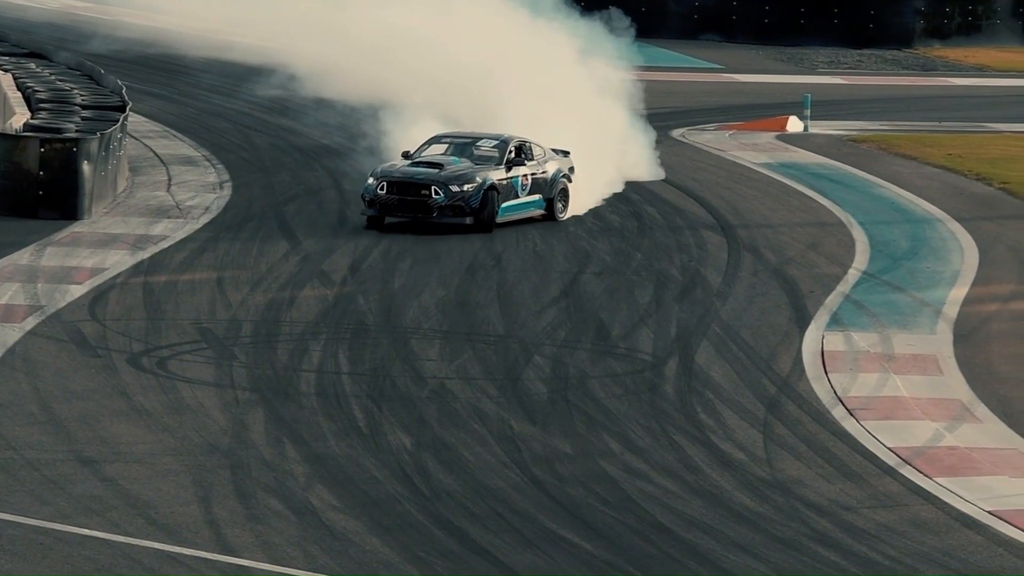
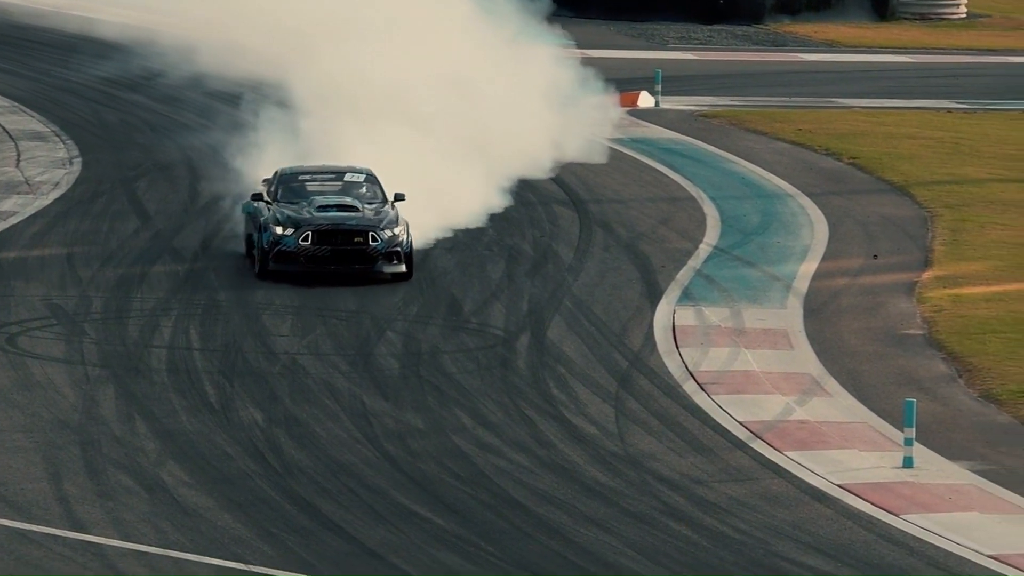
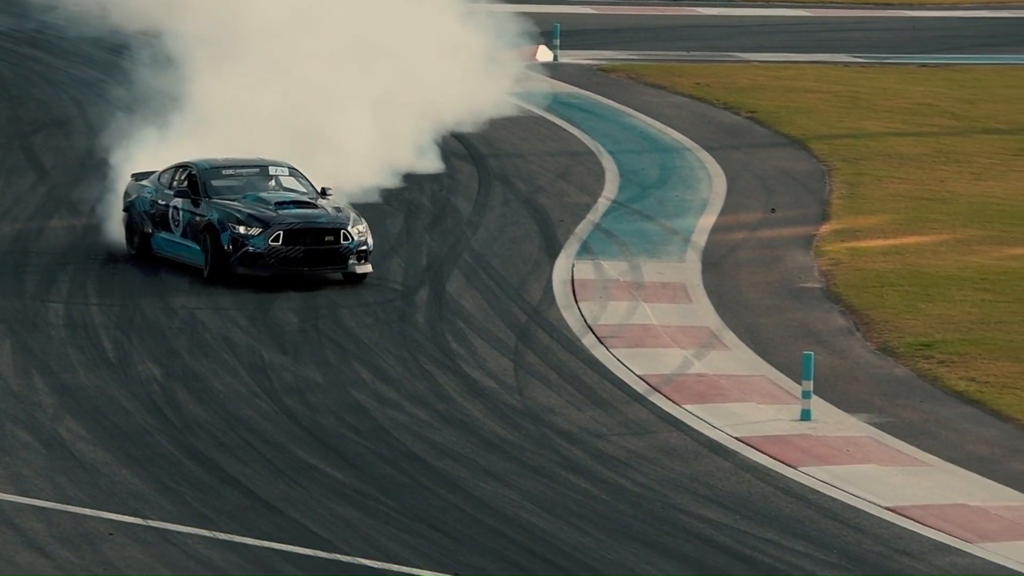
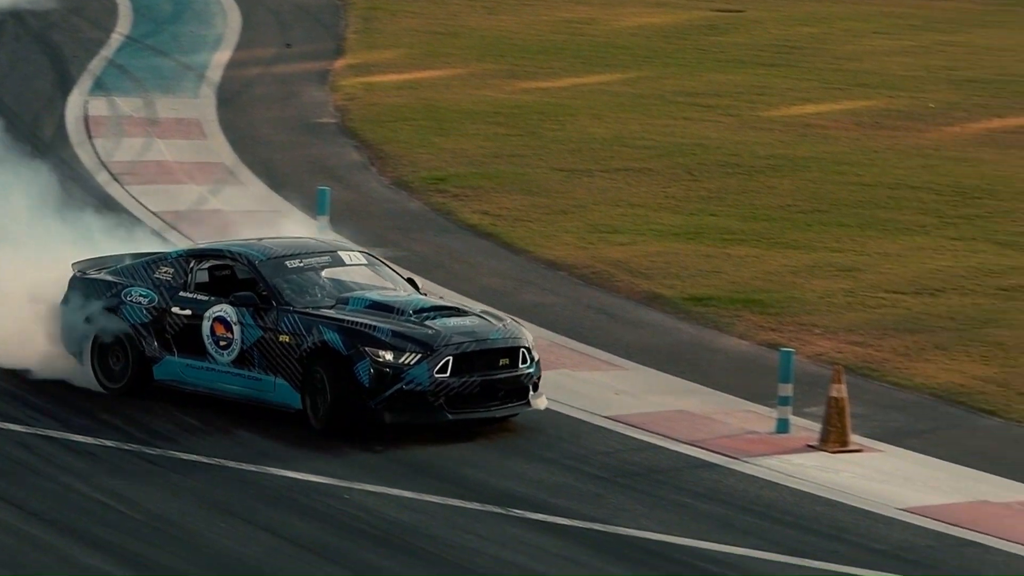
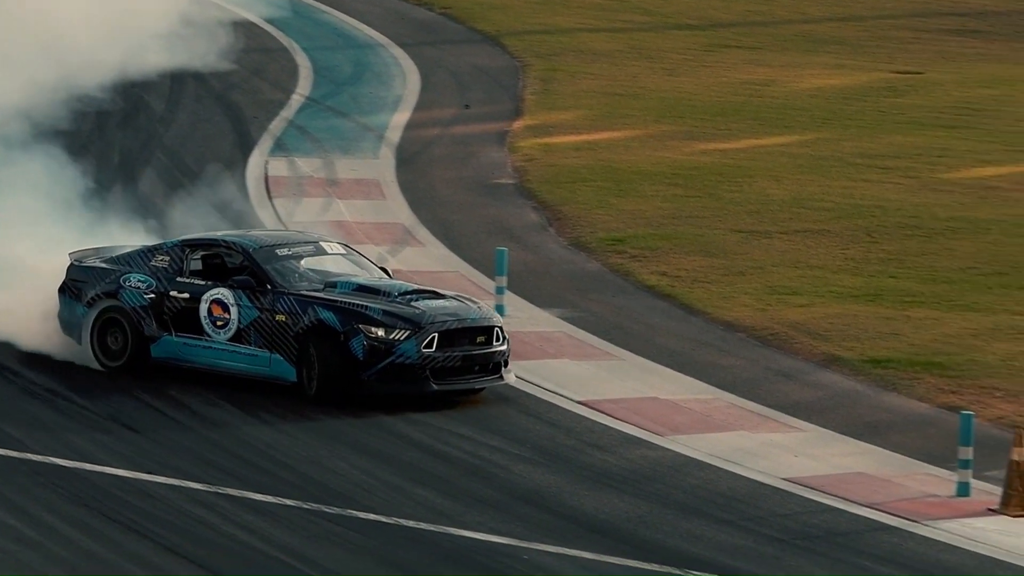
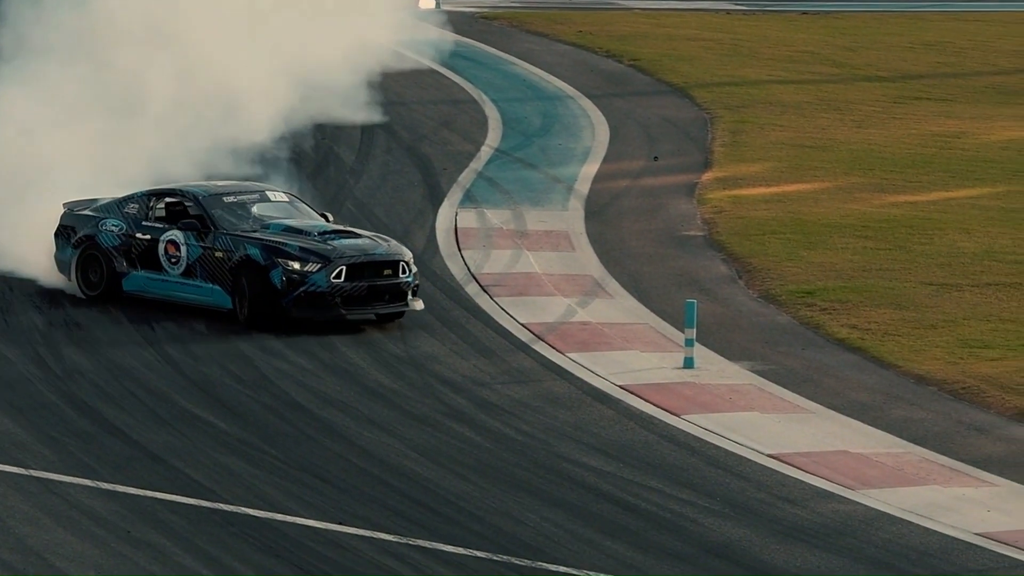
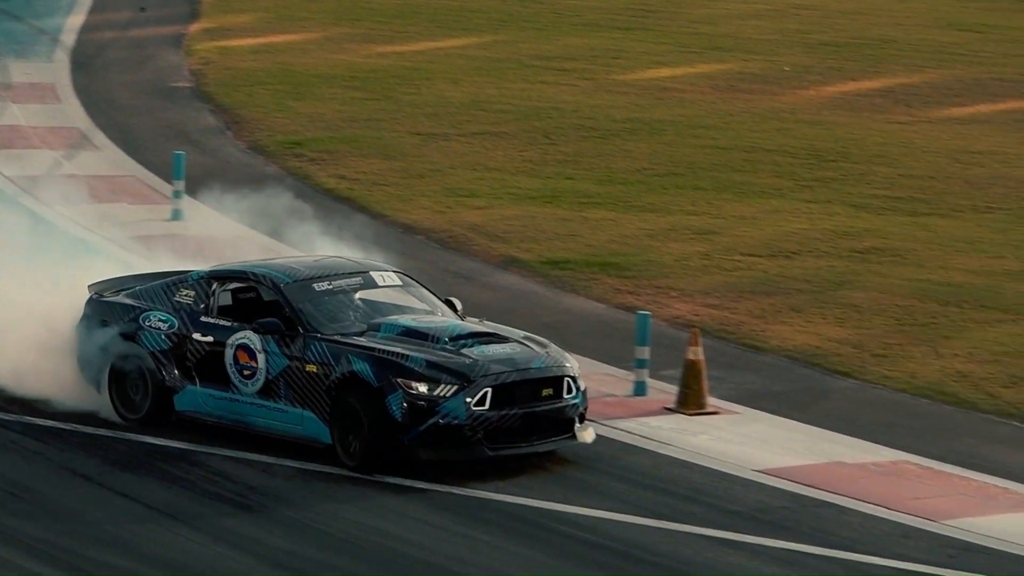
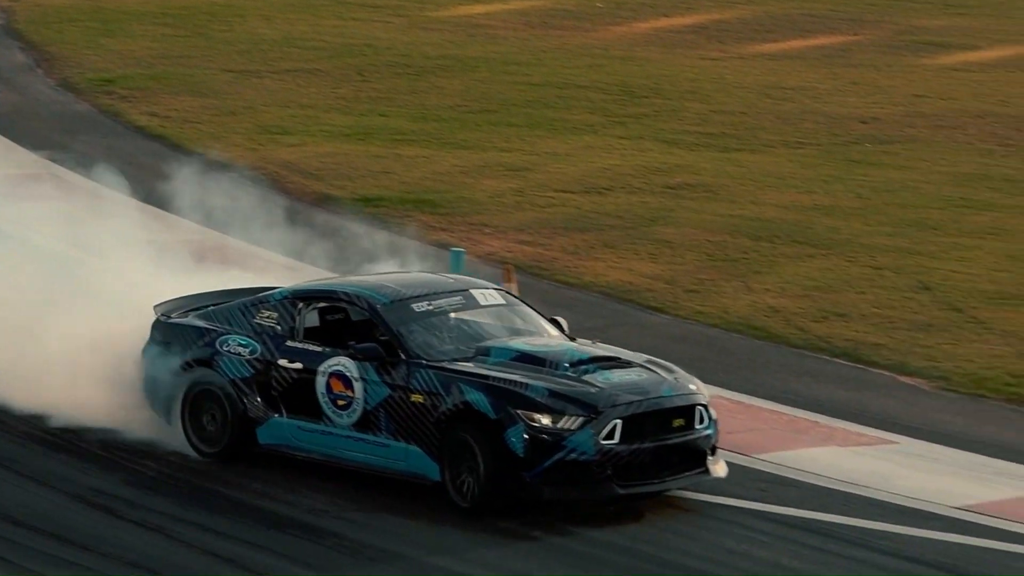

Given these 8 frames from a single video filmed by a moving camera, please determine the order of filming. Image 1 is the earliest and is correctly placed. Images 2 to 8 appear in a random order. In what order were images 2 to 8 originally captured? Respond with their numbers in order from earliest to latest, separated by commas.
2, 3, 6, 5, 4, 7, 8
